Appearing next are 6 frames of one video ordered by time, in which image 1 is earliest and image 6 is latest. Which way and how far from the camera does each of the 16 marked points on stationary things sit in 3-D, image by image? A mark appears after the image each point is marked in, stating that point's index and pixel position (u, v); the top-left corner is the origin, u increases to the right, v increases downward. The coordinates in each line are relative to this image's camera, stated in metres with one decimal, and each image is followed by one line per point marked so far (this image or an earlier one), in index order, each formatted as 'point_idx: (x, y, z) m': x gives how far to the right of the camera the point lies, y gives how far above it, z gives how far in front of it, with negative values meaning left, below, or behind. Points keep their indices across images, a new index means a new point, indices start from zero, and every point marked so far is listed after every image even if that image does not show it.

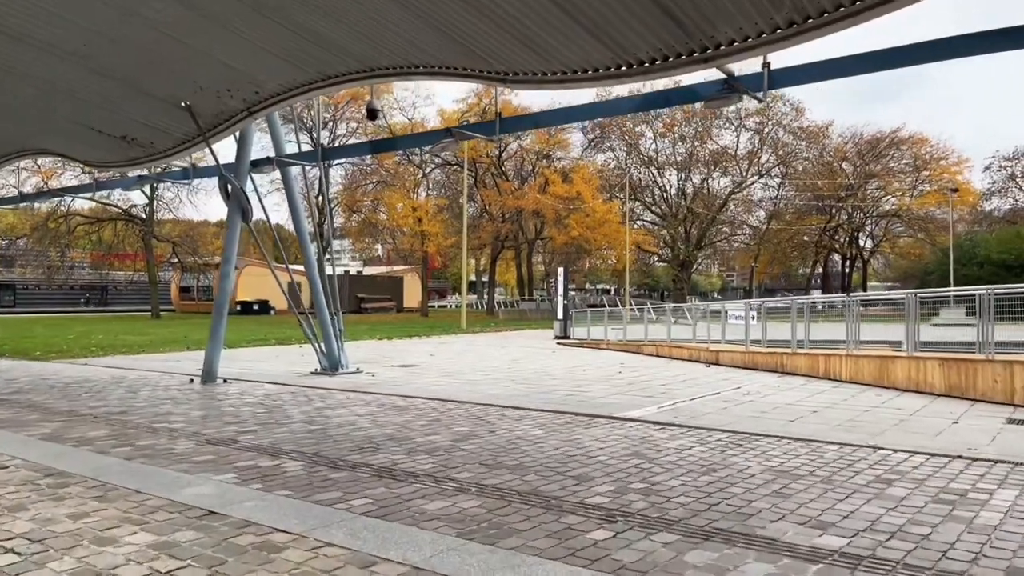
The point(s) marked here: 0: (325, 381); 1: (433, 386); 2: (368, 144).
0: (-3.1, -1.6, +13.0) m
1: (-1.3, -1.6, +12.6) m
2: (-2.2, +2.2, +12.1) m
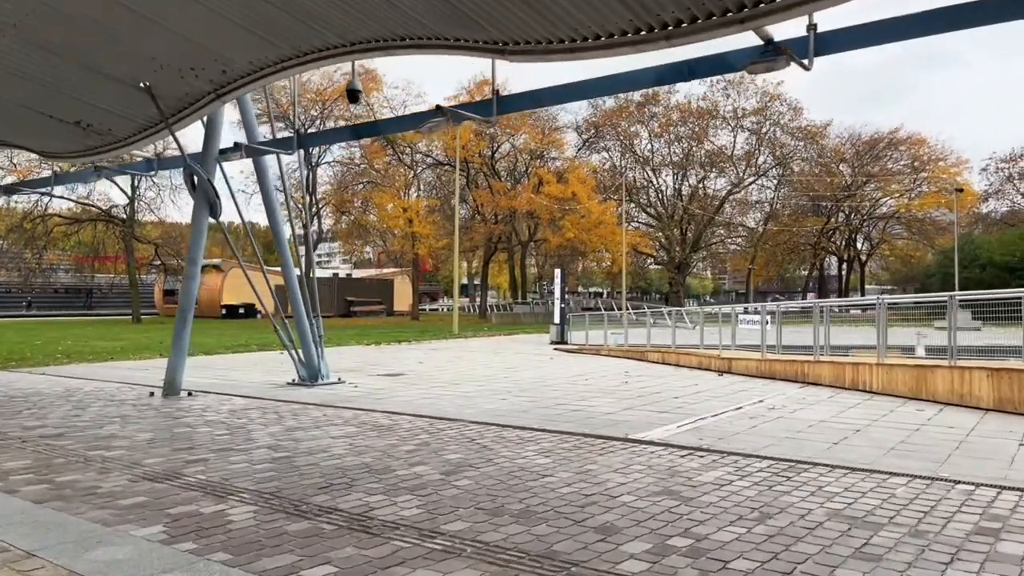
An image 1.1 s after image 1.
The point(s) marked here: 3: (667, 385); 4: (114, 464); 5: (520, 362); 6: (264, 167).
0: (-3.2, -1.6, +11.7) m
1: (-1.3, -1.6, +11.3) m
2: (-2.3, +2.2, +10.8) m
3: (+2.6, -1.6, +12.9) m
4: (-3.4, -1.5, +6.6) m
5: (+0.2, -1.7, +17.7) m
6: (-4.5, +2.2, +14.0) m
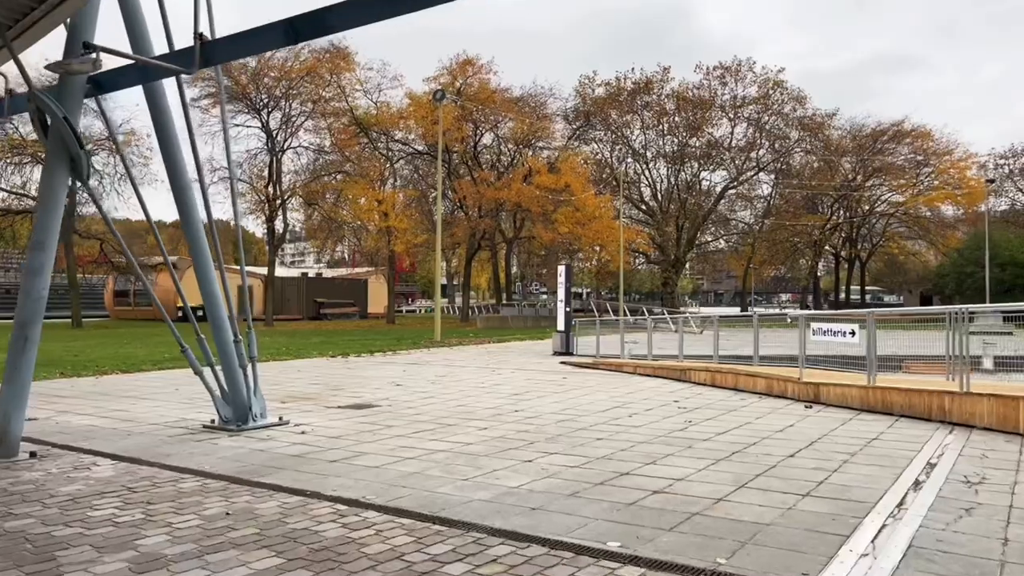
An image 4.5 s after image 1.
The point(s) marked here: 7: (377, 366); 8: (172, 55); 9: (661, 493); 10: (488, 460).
0: (-2.9, -1.6, +7.6) m
1: (-1.0, -1.6, +7.2) m
2: (-2.0, +2.2, +6.6) m
3: (+2.8, -1.6, +8.9) m
4: (-3.0, -1.5, +2.5) m
5: (+0.2, -1.7, +13.6) m
6: (-4.3, +2.2, +9.8) m
7: (-3.1, -1.8, +17.9) m
8: (-3.2, +2.2, +7.4) m
9: (+1.2, -1.6, +6.0) m
10: (-0.2, -1.6, +7.3) m
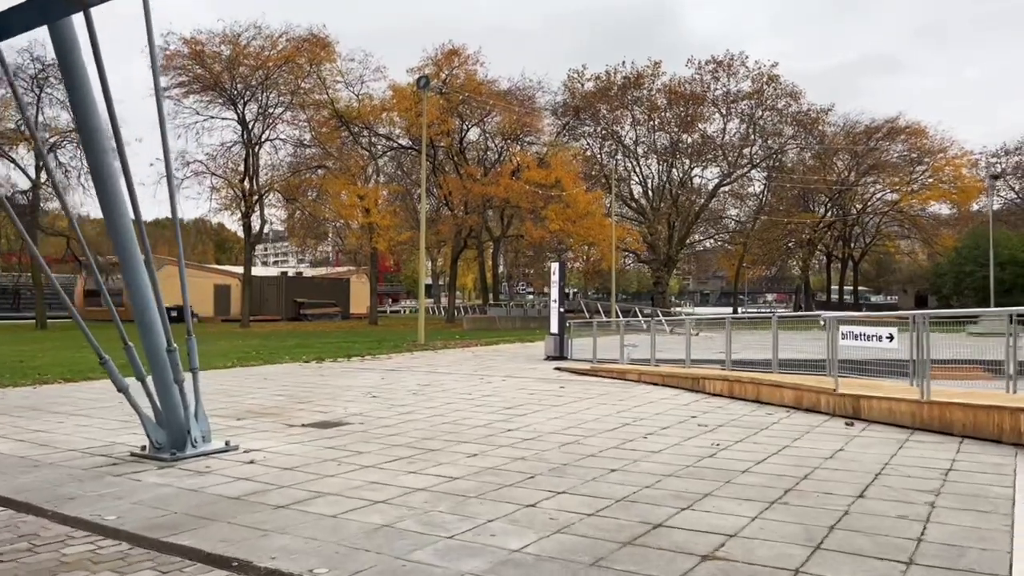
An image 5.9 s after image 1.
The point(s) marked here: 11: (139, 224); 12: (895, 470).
0: (-2.9, -1.6, +5.9) m
1: (-1.1, -1.6, +5.6) m
2: (-2.0, +2.2, +5.0) m
3: (+2.7, -1.6, +7.4) m
4: (-2.9, -1.5, +0.8) m
5: (+0.1, -1.7, +12.0) m
6: (-4.3, +2.2, +8.1) m
7: (-3.3, -1.8, +16.2) m
8: (-3.2, +2.2, +5.8) m
9: (+1.2, -1.6, +4.5) m
10: (-0.2, -1.6, +5.7) m
11: (-3.6, +0.7, +7.5) m
12: (+3.4, -1.6, +6.9) m
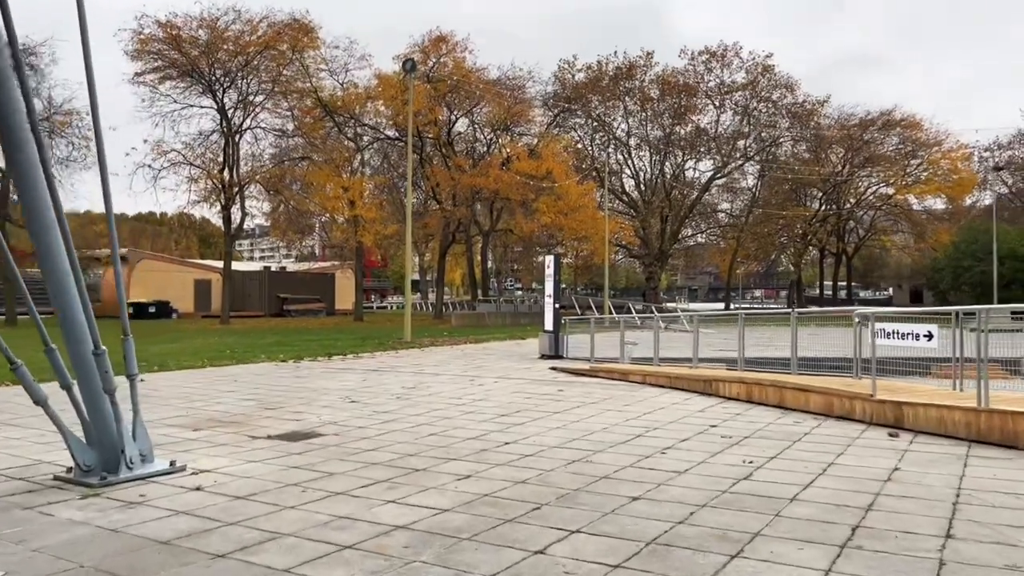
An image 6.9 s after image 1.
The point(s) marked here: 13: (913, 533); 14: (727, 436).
0: (-2.9, -1.5, +4.7) m
1: (-1.0, -1.5, +4.4) m
2: (-2.0, +2.3, +3.8) m
3: (+2.7, -1.5, +6.2) m
4: (-2.8, -1.4, -0.4) m
5: (0.0, -1.6, +10.8) m
6: (-4.4, +2.3, +6.8) m
7: (-3.5, -1.6, +15.0) m
8: (-3.2, +2.3, +4.5) m
9: (+1.2, -1.5, +3.3) m
10: (-0.2, -1.5, +4.5) m
11: (-3.6, +0.8, +6.2) m
12: (+3.4, -1.5, +5.8) m
13: (+2.5, -1.5, +4.9) m
14: (+2.3, -1.5, +8.2) m
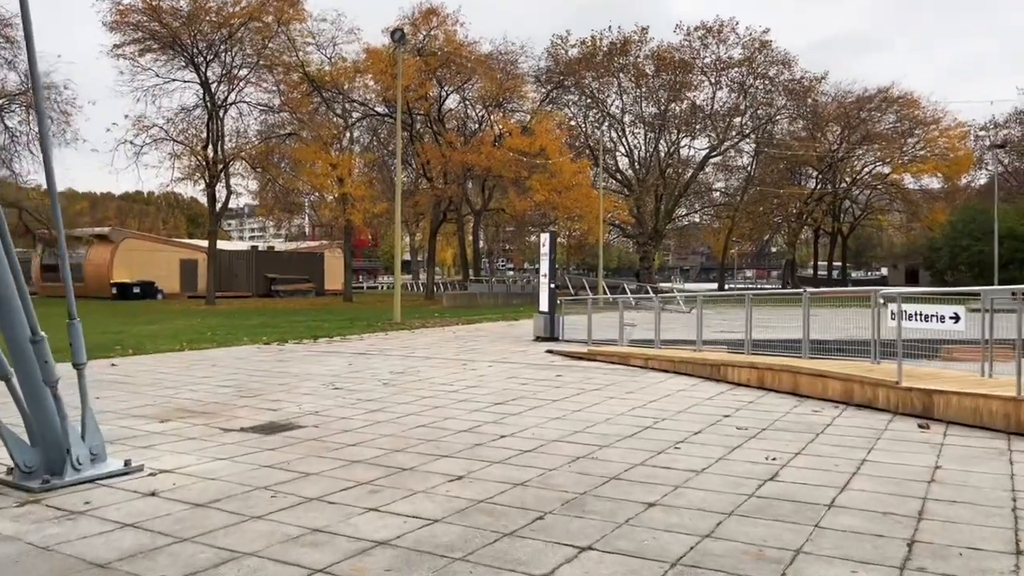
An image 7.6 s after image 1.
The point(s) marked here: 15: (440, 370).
0: (-2.9, -1.4, +3.9) m
1: (-1.0, -1.4, +3.7) m
2: (-1.9, +2.4, +3.0) m
3: (+2.7, -1.4, +5.5) m
4: (-2.8, -1.4, -1.2) m
5: (0.0, -1.3, +10.1) m
6: (-4.4, +2.5, +6.0) m
7: (-3.6, -1.3, +14.2) m
8: (-3.2, +2.4, +3.7) m
9: (+1.2, -1.4, +2.6) m
10: (-0.2, -1.4, +3.8) m
11: (-3.6, +0.9, +5.4) m
12: (+3.4, -1.4, +5.1) m
13: (+2.5, -1.4, +4.2) m
14: (+2.2, -1.3, +7.5) m
15: (-1.1, -1.3, +12.0) m
